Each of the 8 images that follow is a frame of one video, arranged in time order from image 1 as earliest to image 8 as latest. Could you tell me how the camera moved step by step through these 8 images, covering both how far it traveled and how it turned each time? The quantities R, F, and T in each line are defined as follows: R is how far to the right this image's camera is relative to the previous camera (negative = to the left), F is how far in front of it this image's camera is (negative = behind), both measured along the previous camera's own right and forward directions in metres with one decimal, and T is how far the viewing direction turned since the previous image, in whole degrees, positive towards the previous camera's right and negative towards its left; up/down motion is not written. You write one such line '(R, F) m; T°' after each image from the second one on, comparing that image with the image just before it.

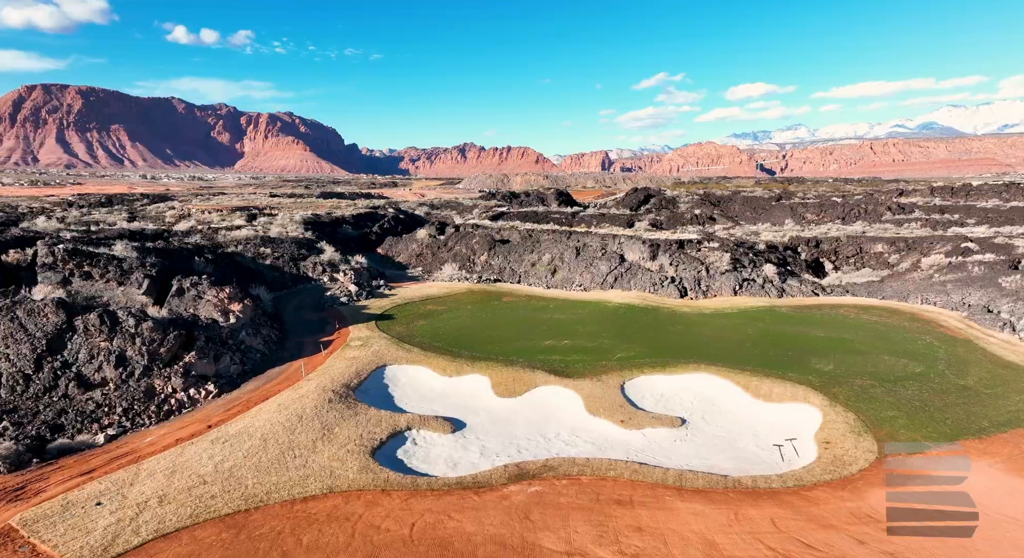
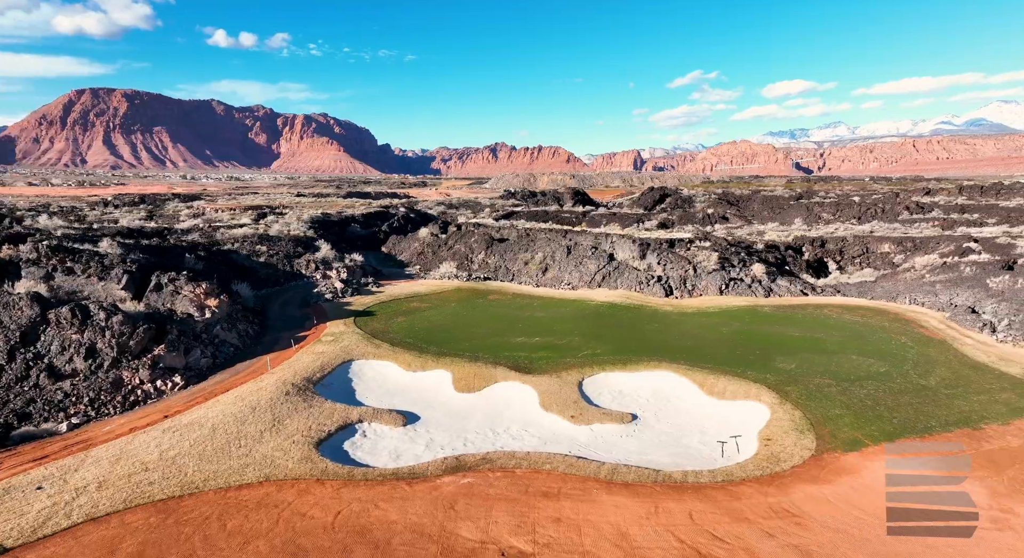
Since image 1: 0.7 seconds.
(+2.4, -0.2) m; -1°
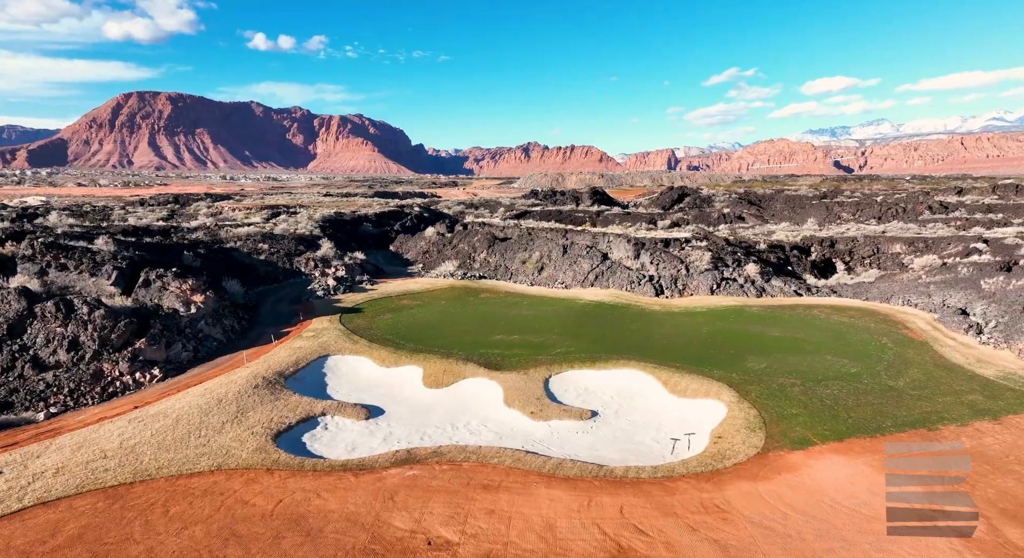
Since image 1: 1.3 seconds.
(+2.2, -0.2) m; -2°
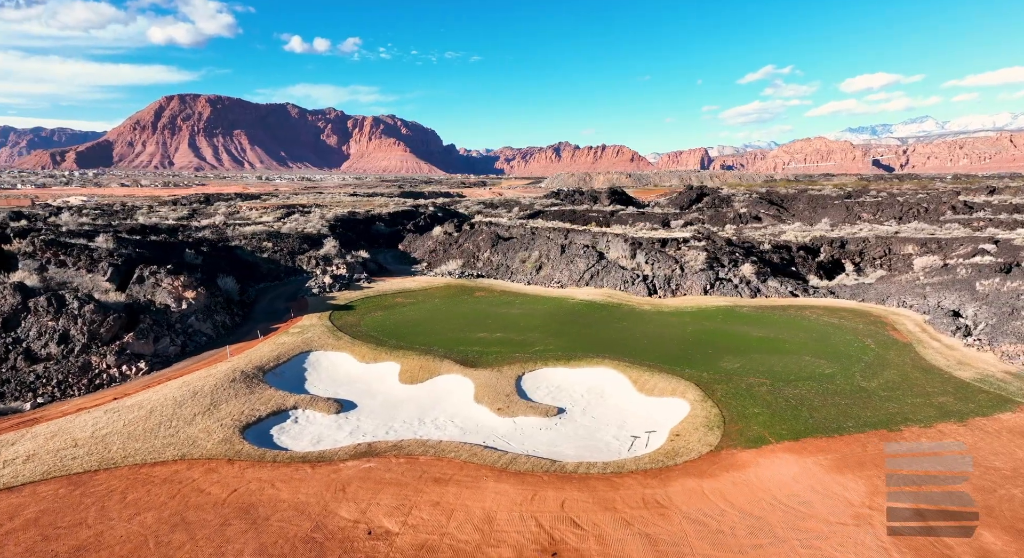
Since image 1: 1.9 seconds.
(+1.9, -0.2) m; -2°
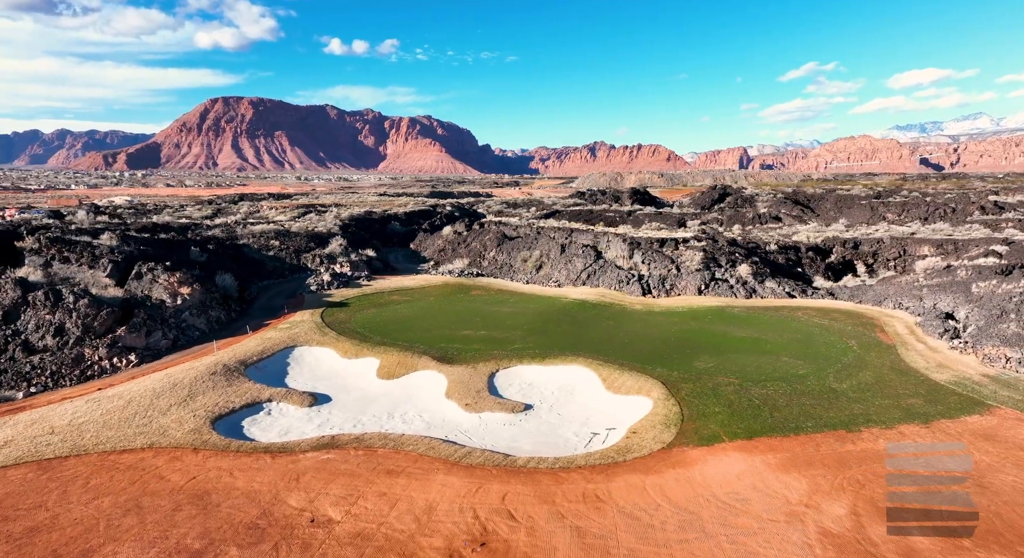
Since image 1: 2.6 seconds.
(+2.0, -0.2) m; -2°
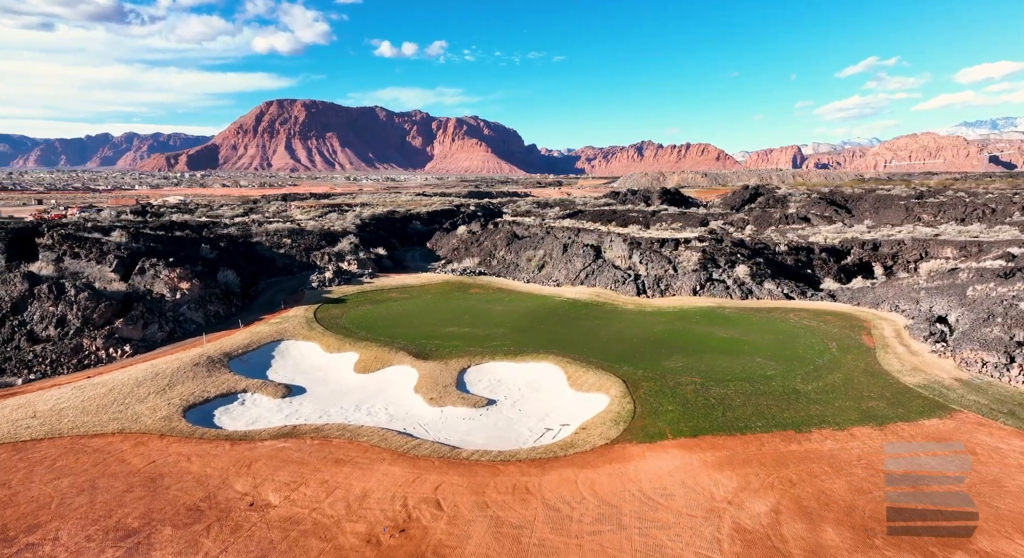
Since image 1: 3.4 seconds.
(+2.5, -0.3) m; -3°
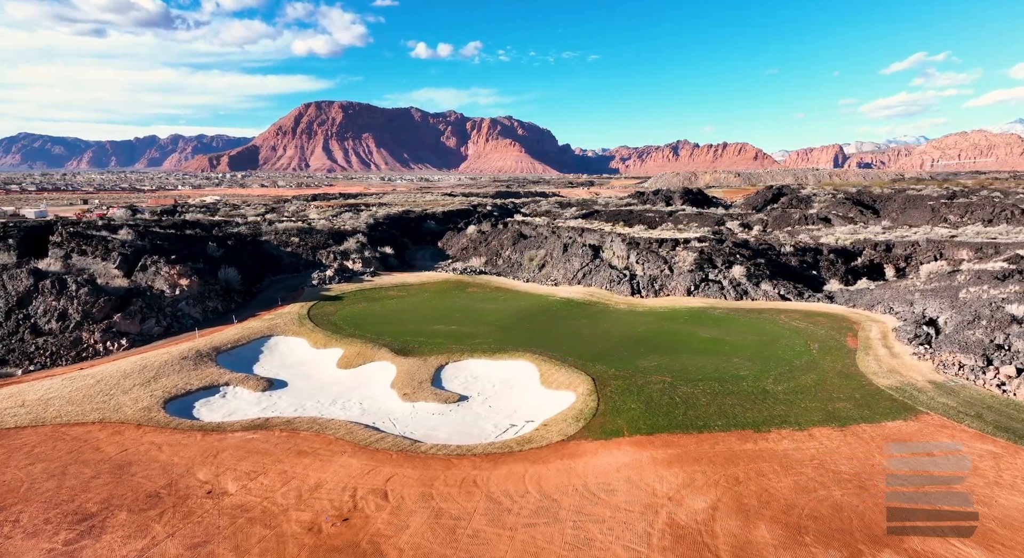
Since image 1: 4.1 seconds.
(+1.9, -0.3) m; -2°
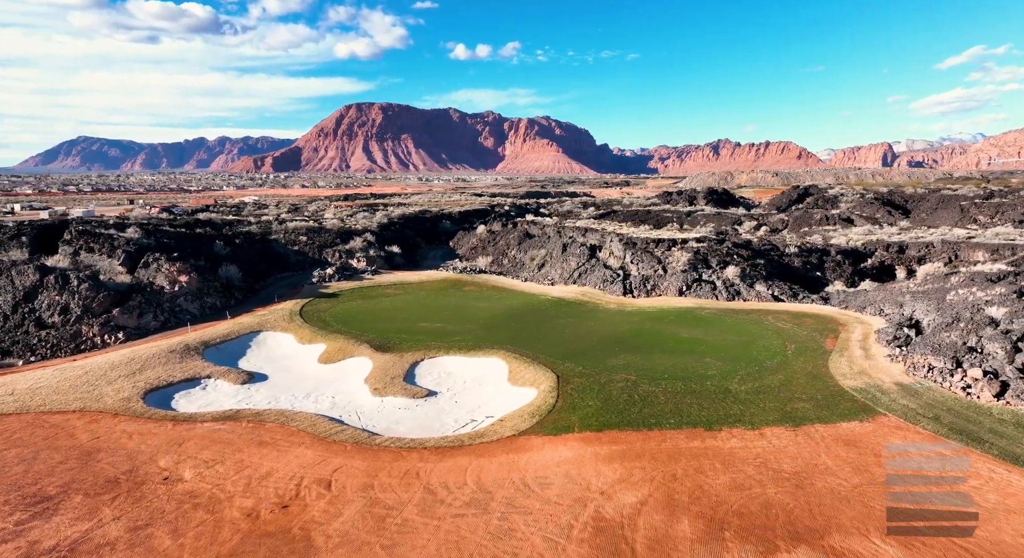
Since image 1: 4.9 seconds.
(+2.2, -0.3) m; -2°
